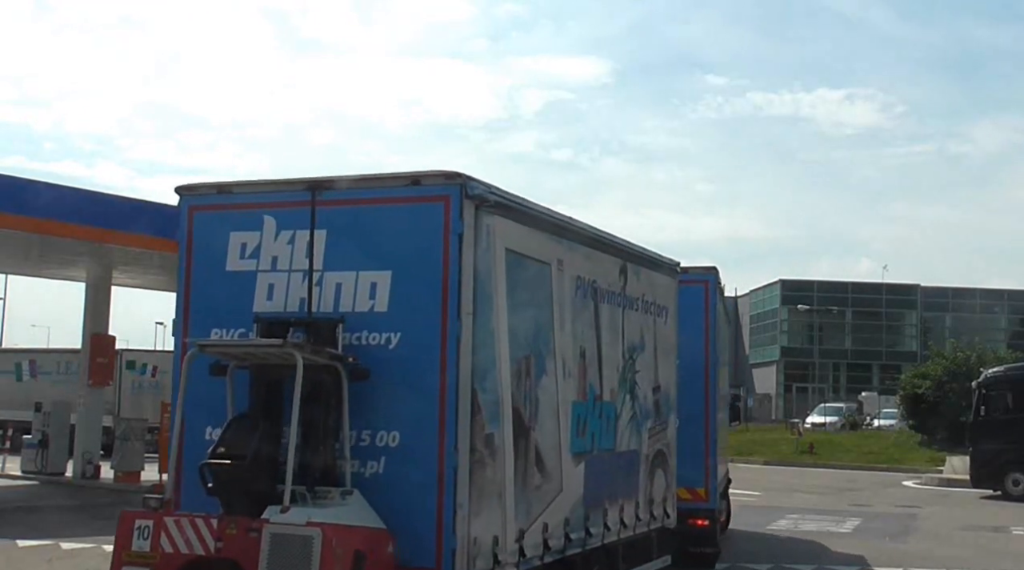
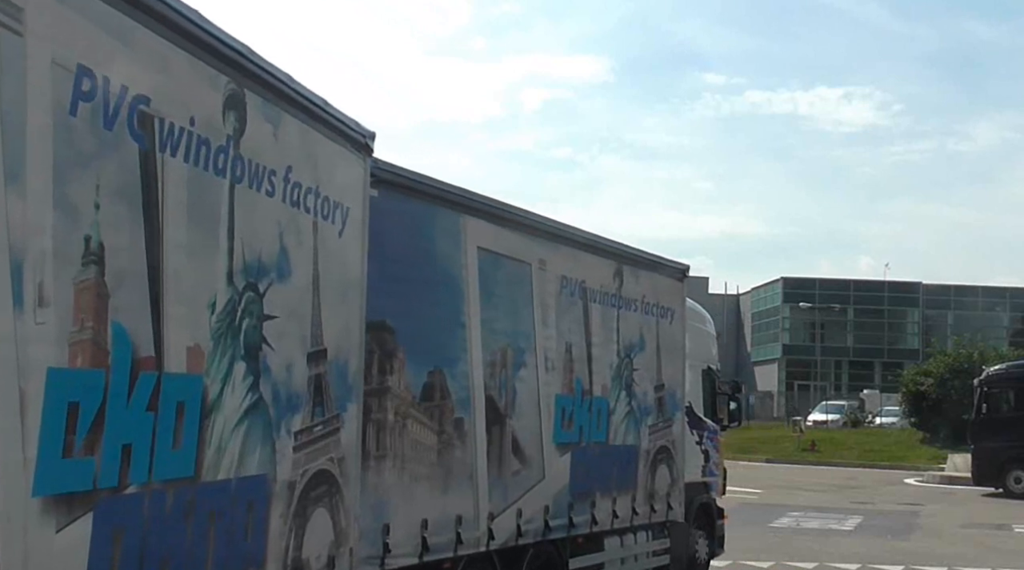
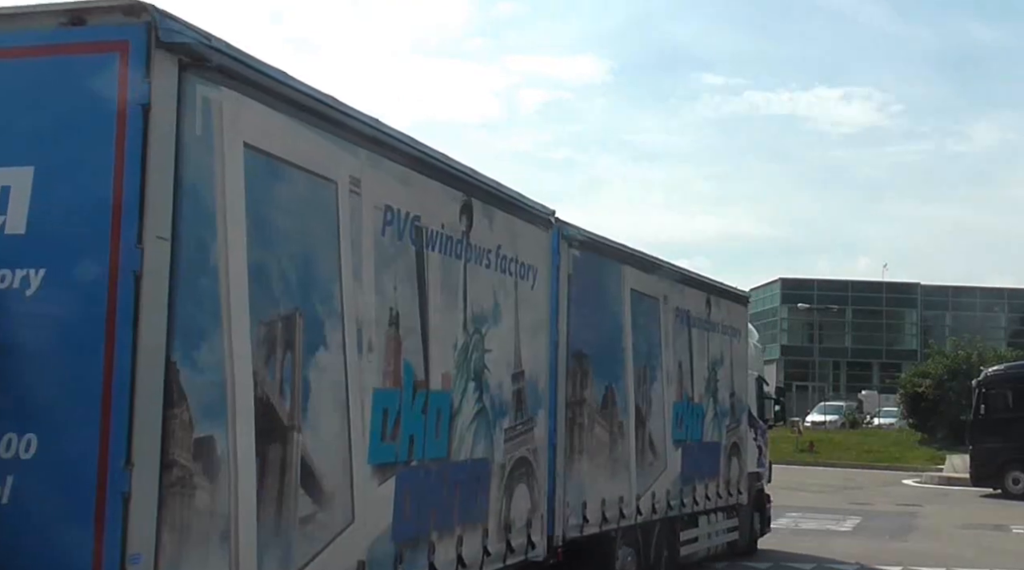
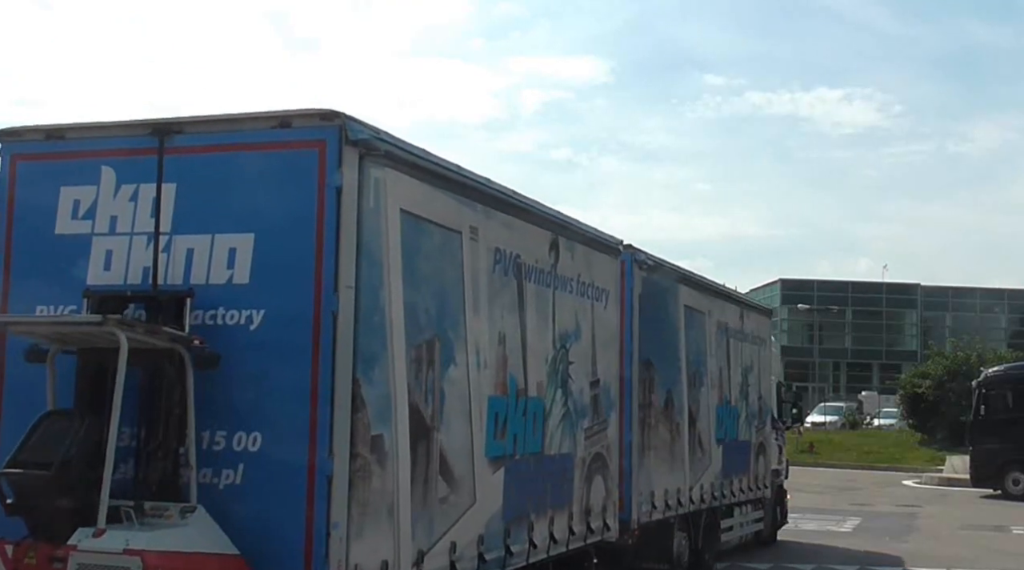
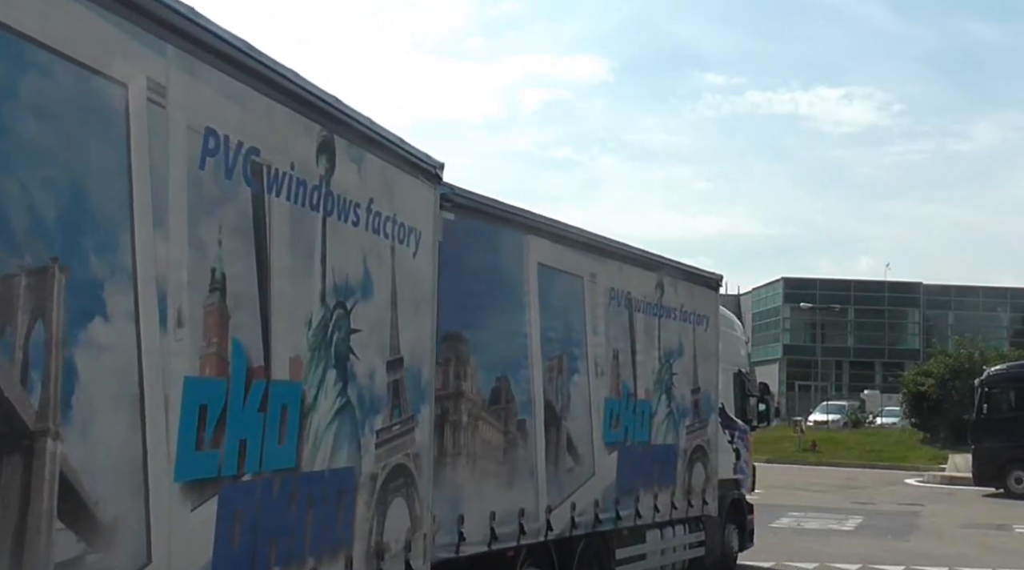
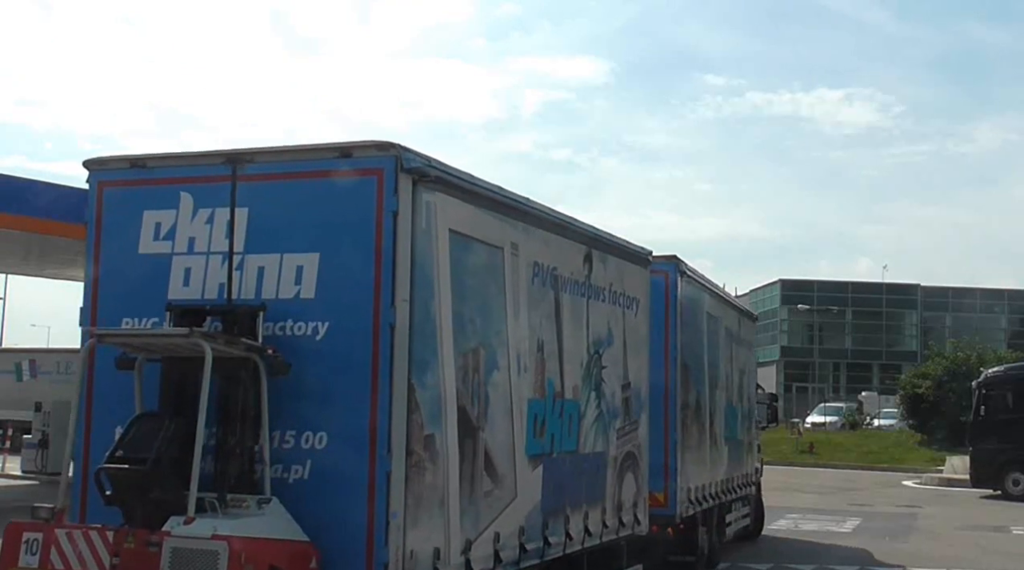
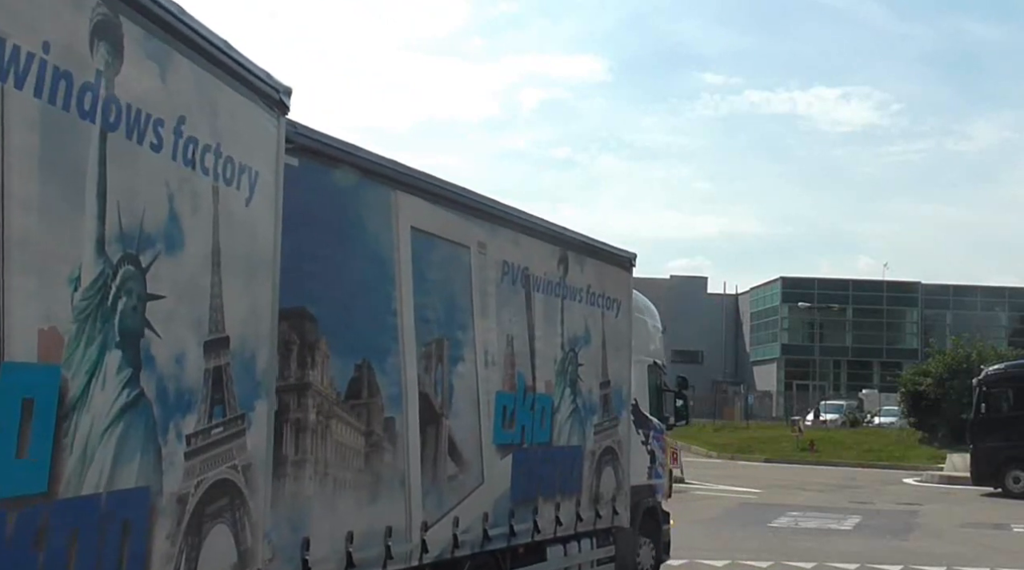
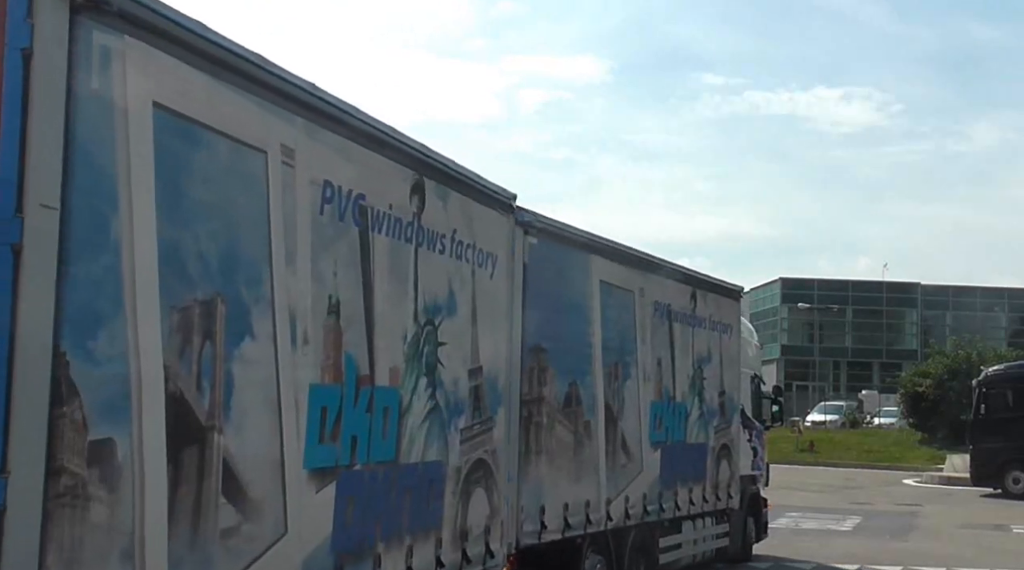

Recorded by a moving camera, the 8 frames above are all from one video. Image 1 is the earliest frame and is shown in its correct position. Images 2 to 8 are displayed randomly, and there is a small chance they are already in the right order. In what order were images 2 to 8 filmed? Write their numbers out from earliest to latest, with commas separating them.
6, 4, 3, 8, 5, 2, 7
